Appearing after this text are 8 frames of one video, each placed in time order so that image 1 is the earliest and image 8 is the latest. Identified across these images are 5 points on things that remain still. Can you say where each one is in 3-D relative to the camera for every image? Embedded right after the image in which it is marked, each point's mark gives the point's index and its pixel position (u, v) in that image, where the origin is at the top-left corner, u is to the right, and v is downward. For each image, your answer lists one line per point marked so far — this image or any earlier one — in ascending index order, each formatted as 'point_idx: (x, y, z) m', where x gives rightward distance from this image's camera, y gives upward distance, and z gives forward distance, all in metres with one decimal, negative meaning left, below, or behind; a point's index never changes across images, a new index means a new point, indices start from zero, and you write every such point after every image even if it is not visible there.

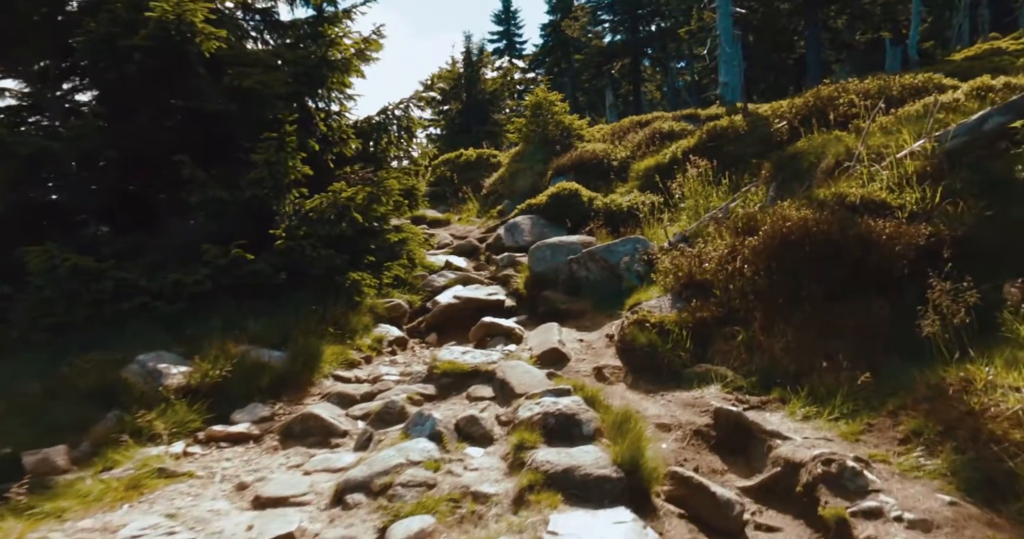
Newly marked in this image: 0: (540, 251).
0: (+0.3, +0.2, +7.7) m
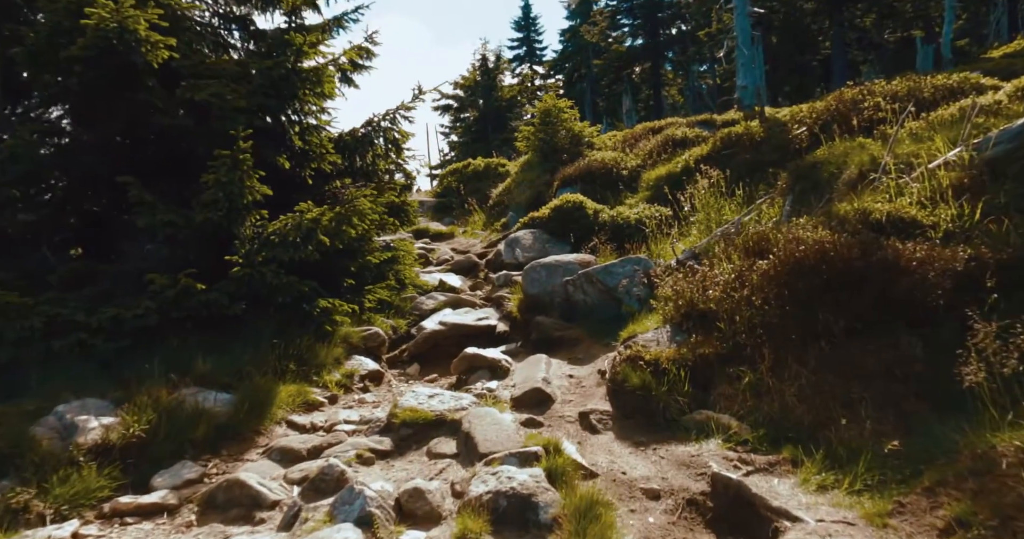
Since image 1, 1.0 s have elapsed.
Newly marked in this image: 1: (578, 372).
0: (+0.3, 0.0, +7.1) m
1: (+0.5, -0.8, +5.2) m
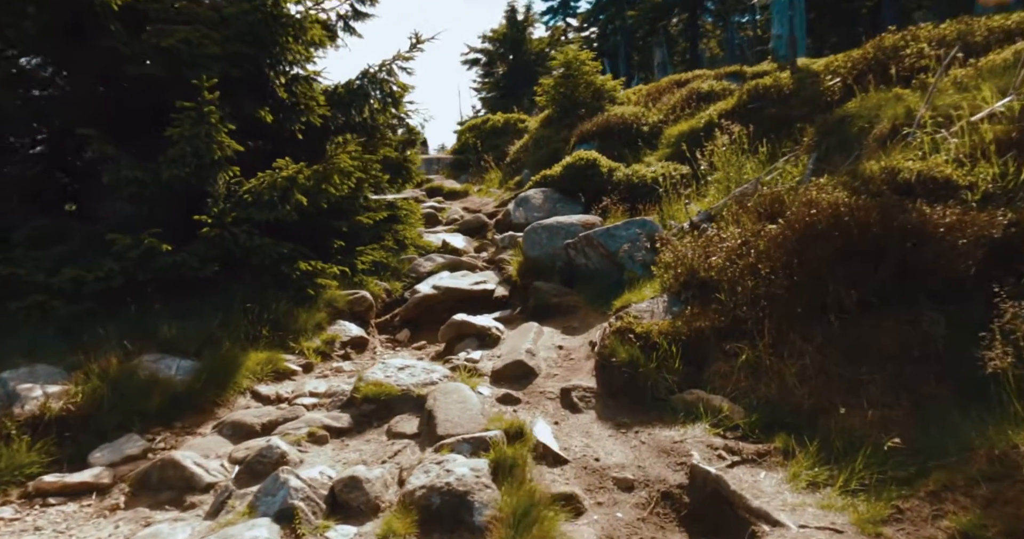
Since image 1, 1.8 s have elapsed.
0: (+0.3, +0.4, +6.8) m
1: (+0.4, -0.6, +4.9) m
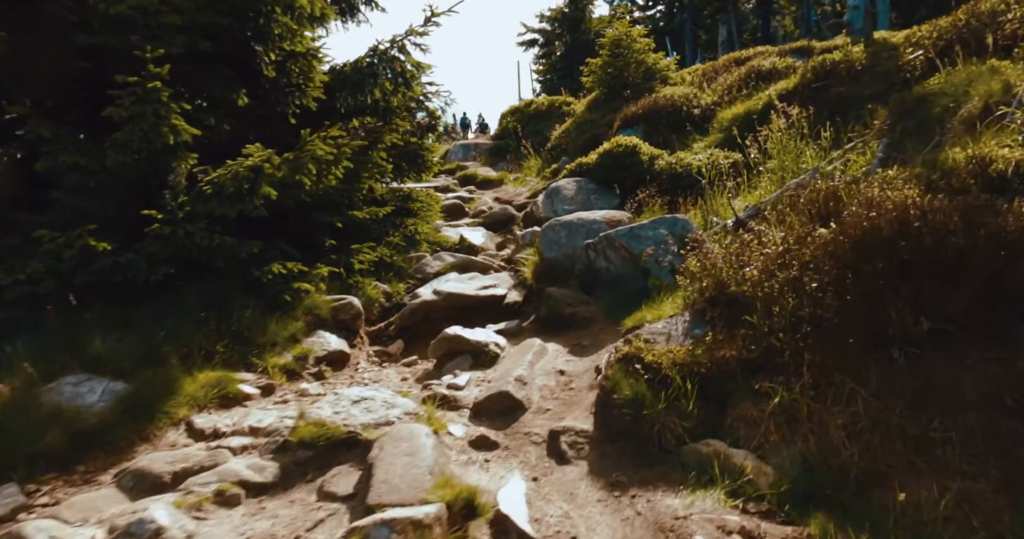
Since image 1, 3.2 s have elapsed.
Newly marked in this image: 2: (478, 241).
0: (+0.4, +0.4, +6.0) m
1: (+0.4, -0.6, +4.2) m
2: (-0.4, +0.3, +7.6) m
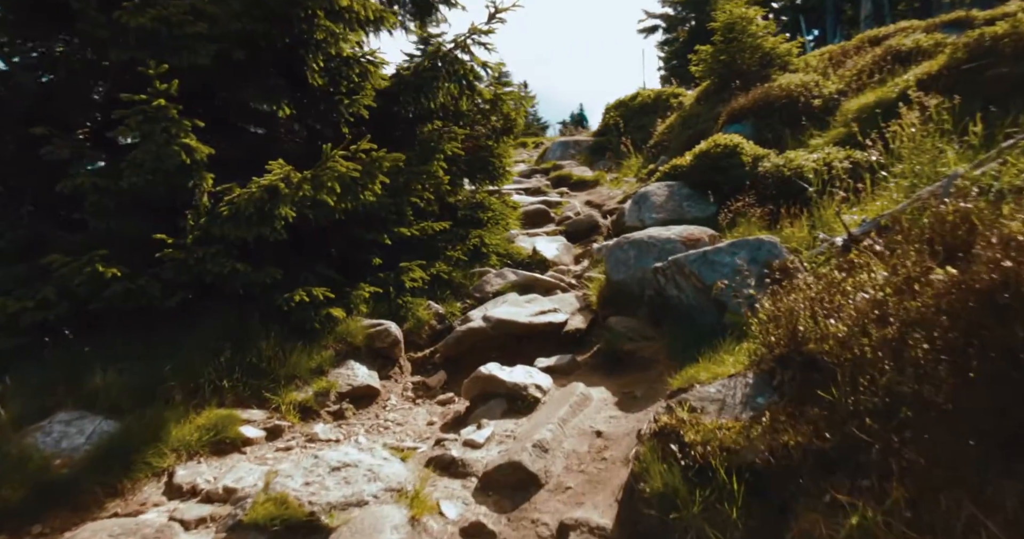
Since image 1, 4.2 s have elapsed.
0: (+0.9, +0.2, +5.3) m
1: (+0.5, -0.9, +3.5) m
2: (+0.4, +0.2, +7.0) m
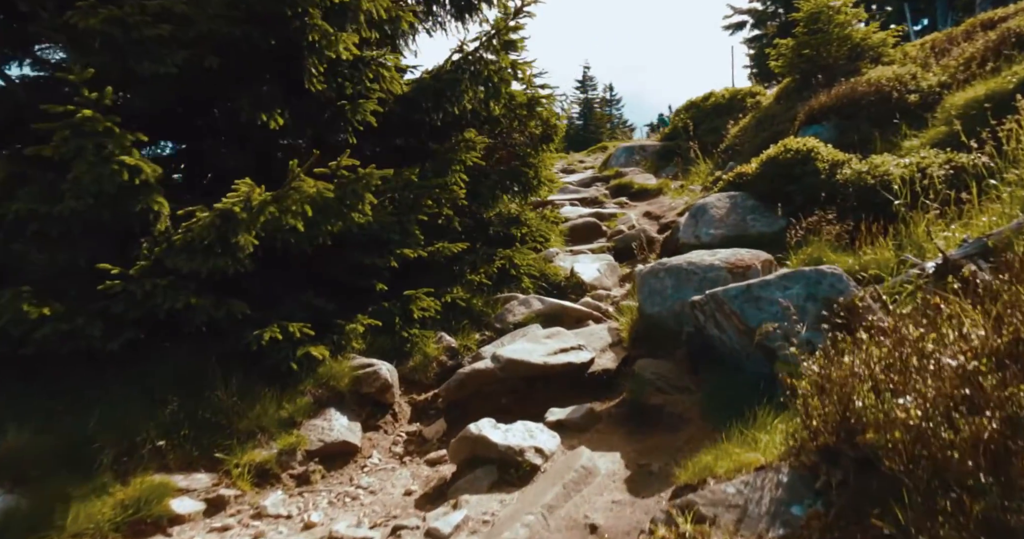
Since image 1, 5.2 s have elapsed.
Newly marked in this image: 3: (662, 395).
0: (+1.0, -0.1, +4.4) m
1: (+0.4, -1.1, +2.7) m
2: (+0.8, -0.1, +6.2) m
3: (+0.9, -0.7, +3.8) m
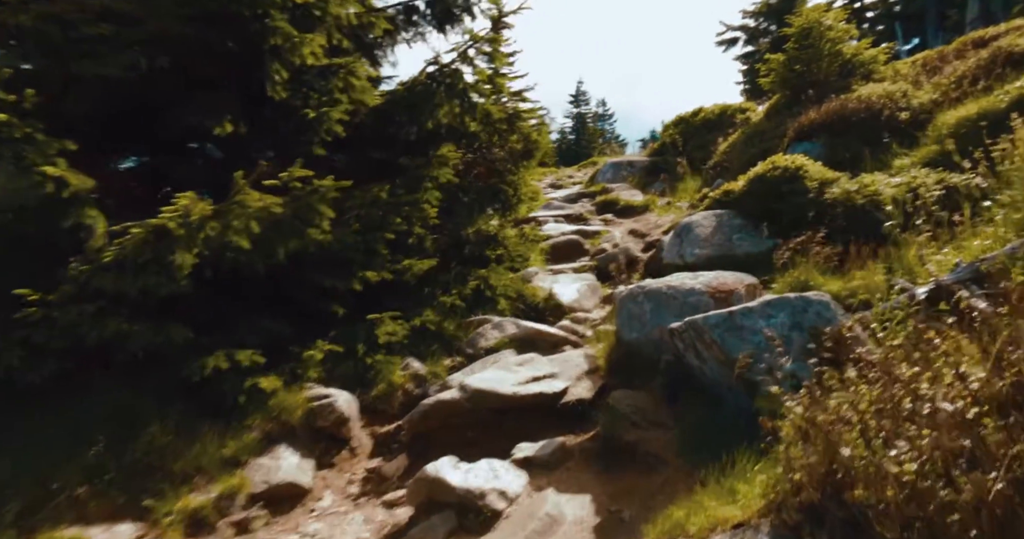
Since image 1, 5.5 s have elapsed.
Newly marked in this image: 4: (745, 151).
0: (+0.8, -0.2, +4.2) m
1: (+0.2, -1.2, +2.4) m
2: (+0.5, -0.3, +5.9) m
3: (+0.7, -0.9, +3.5) m
4: (+3.4, +1.8, +9.4) m
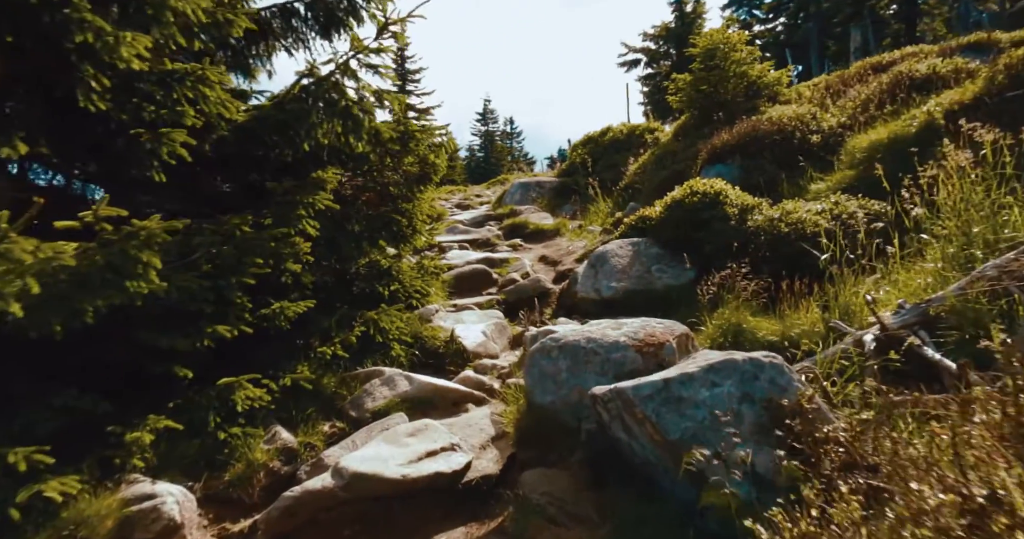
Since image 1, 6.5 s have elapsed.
0: (+0.2, -0.5, +3.5) m
1: (-0.1, -1.4, +1.6) m
2: (-0.3, -0.6, +5.2) m
3: (+0.2, -1.1, +2.8) m
4: (+2.0, +1.4, +9.1) m
